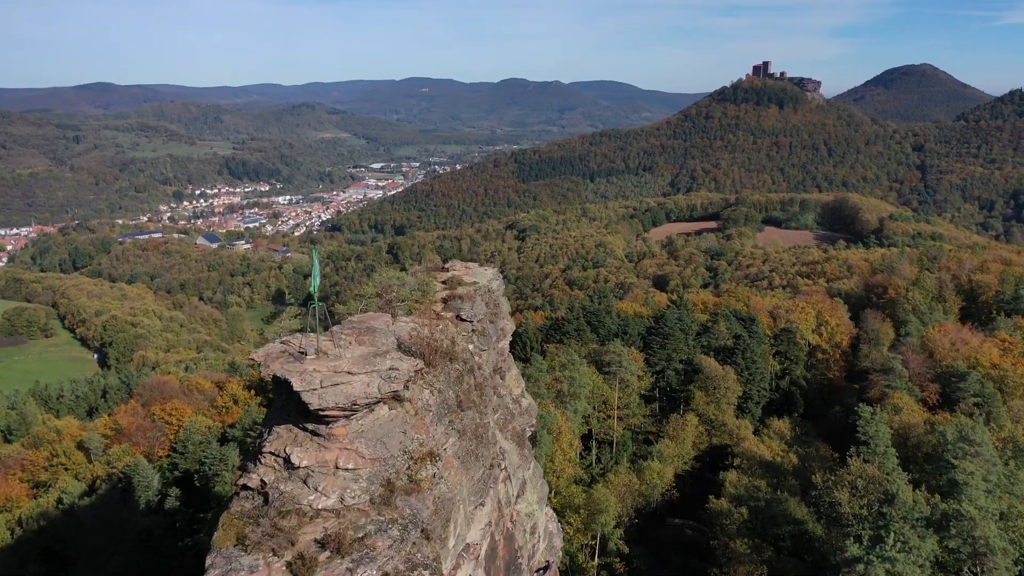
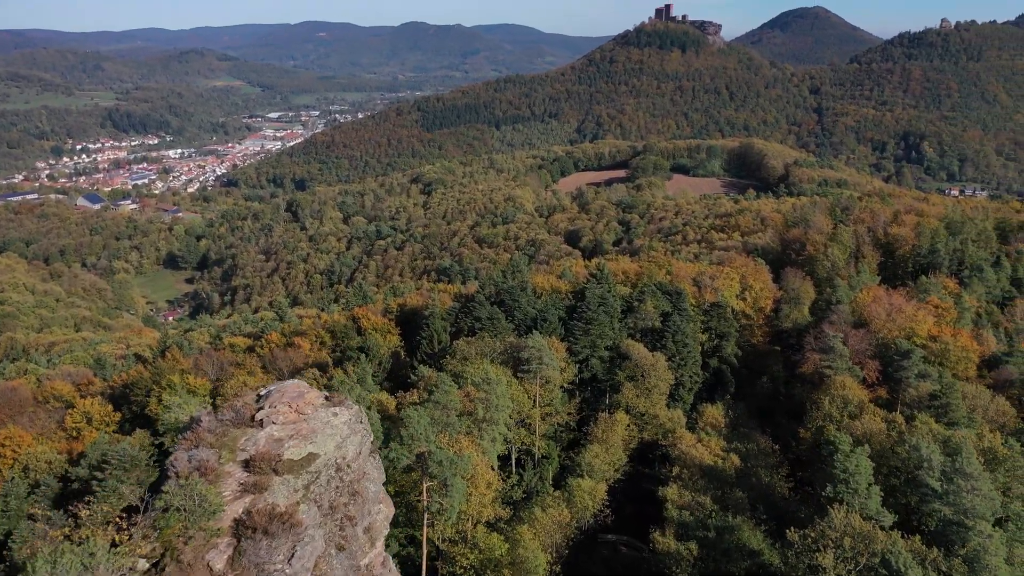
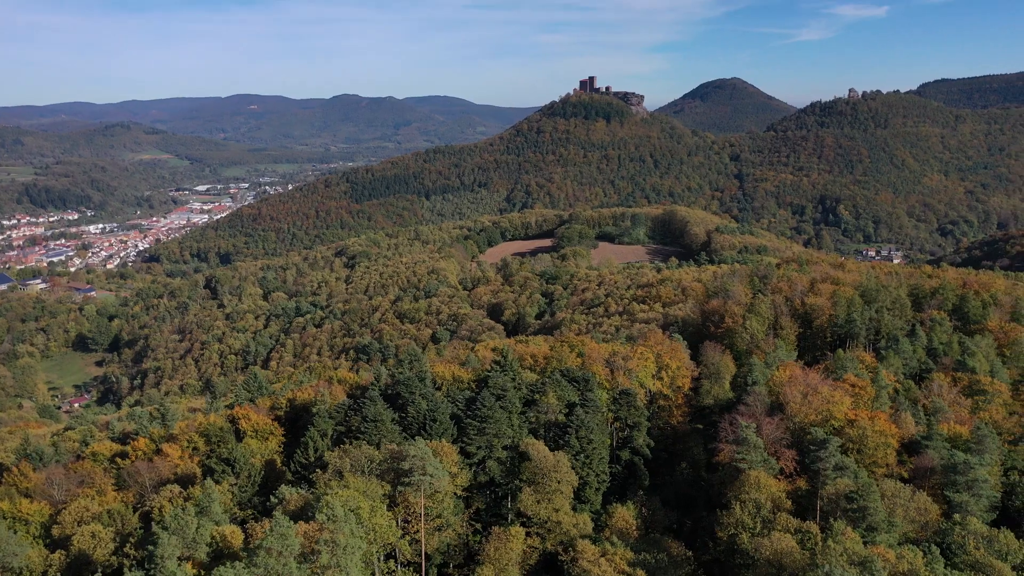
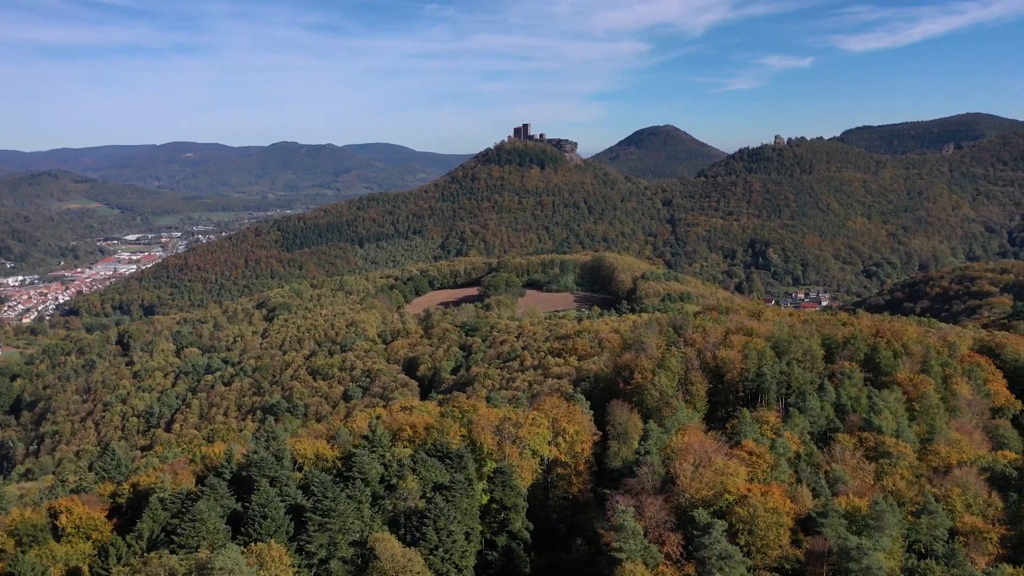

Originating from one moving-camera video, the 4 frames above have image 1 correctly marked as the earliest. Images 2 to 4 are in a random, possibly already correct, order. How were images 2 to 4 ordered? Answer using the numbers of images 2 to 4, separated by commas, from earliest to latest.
2, 3, 4
